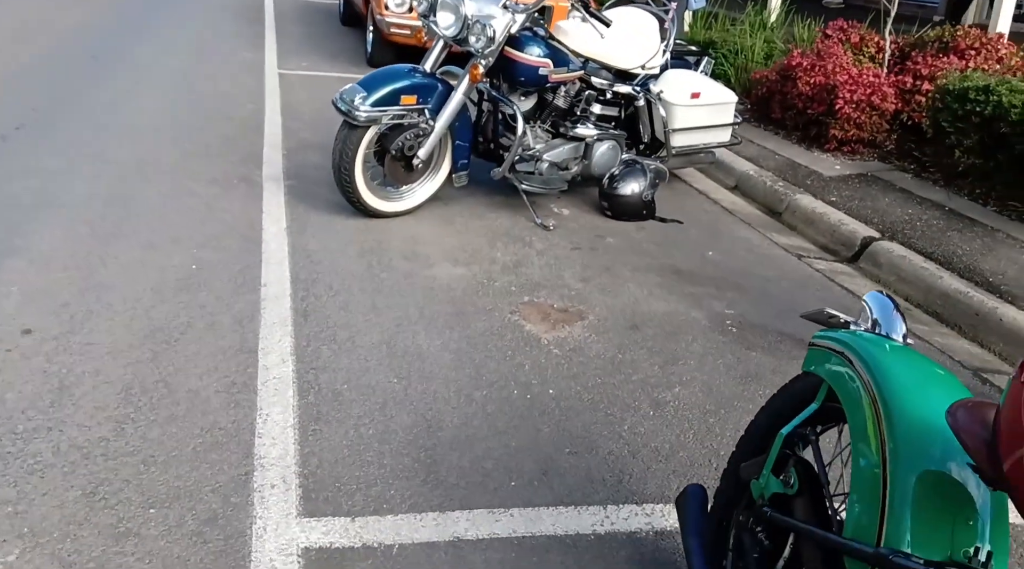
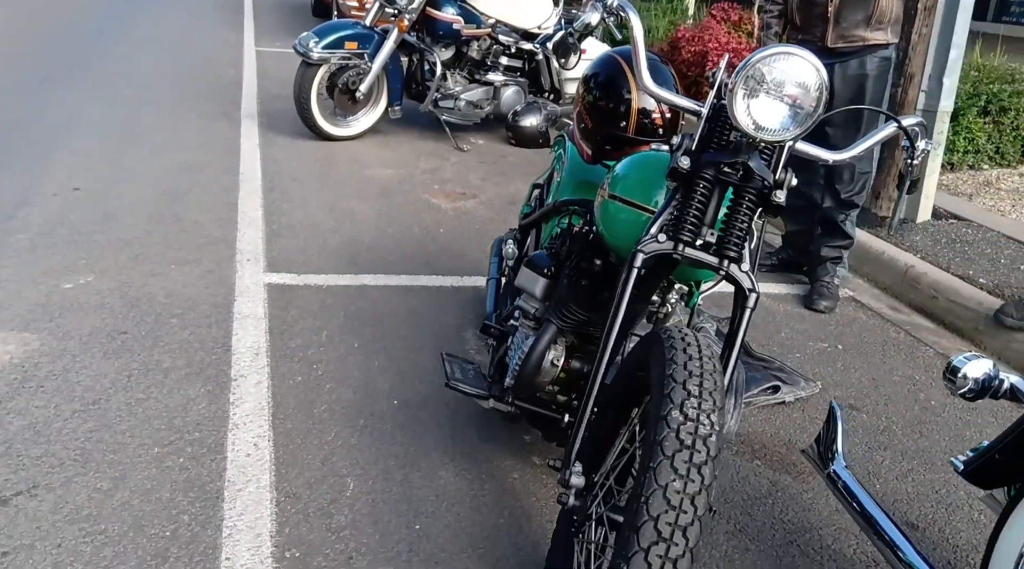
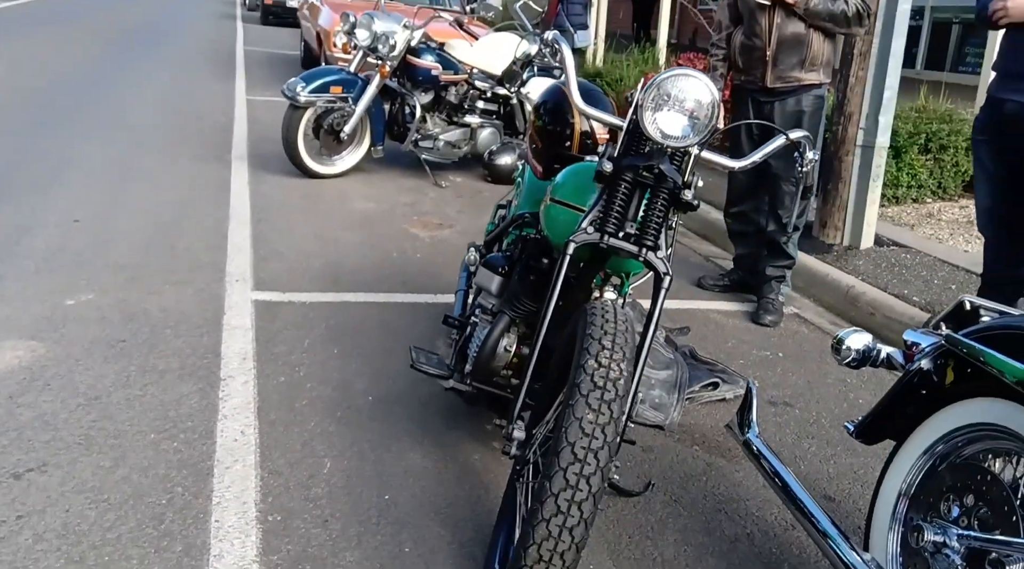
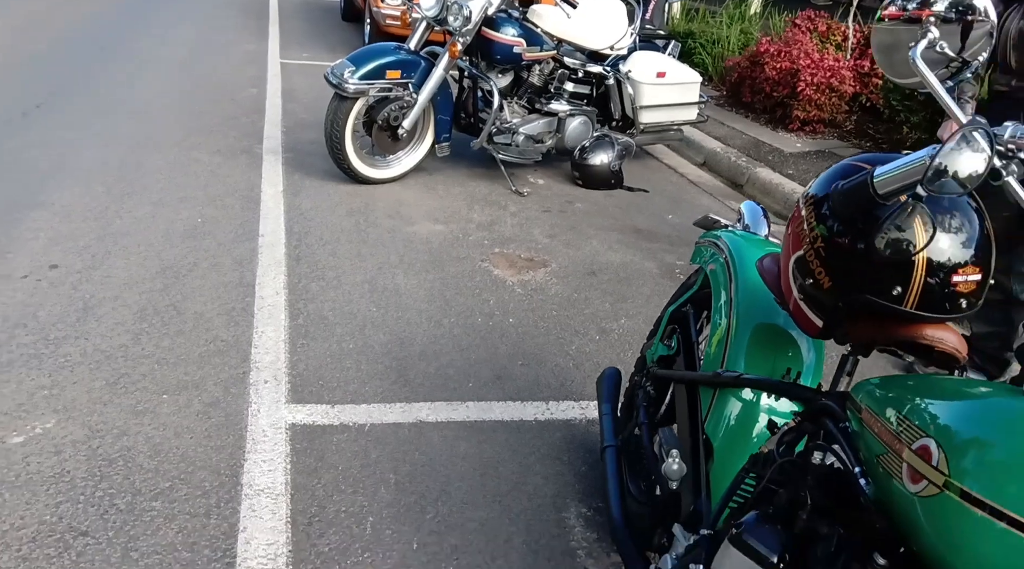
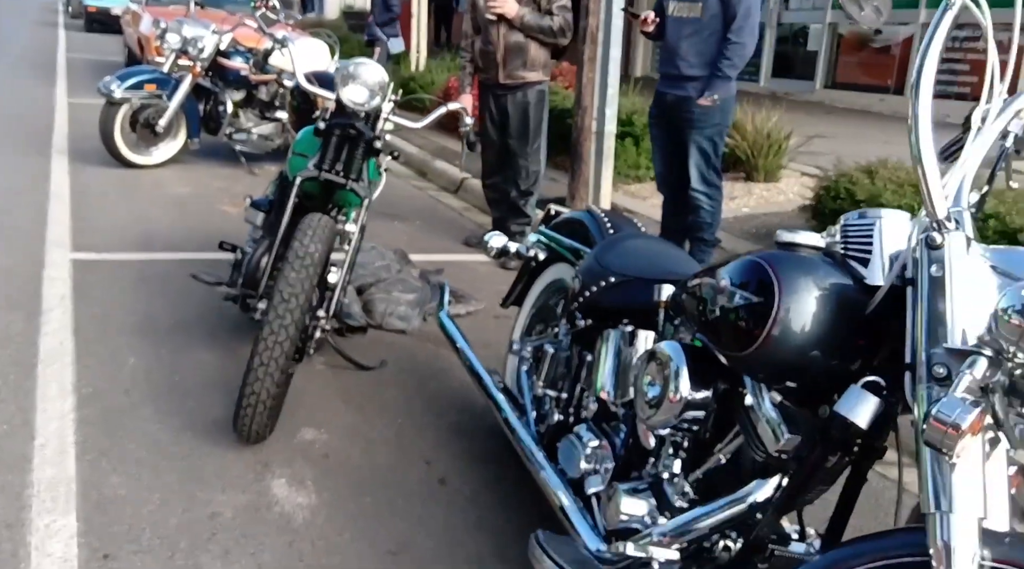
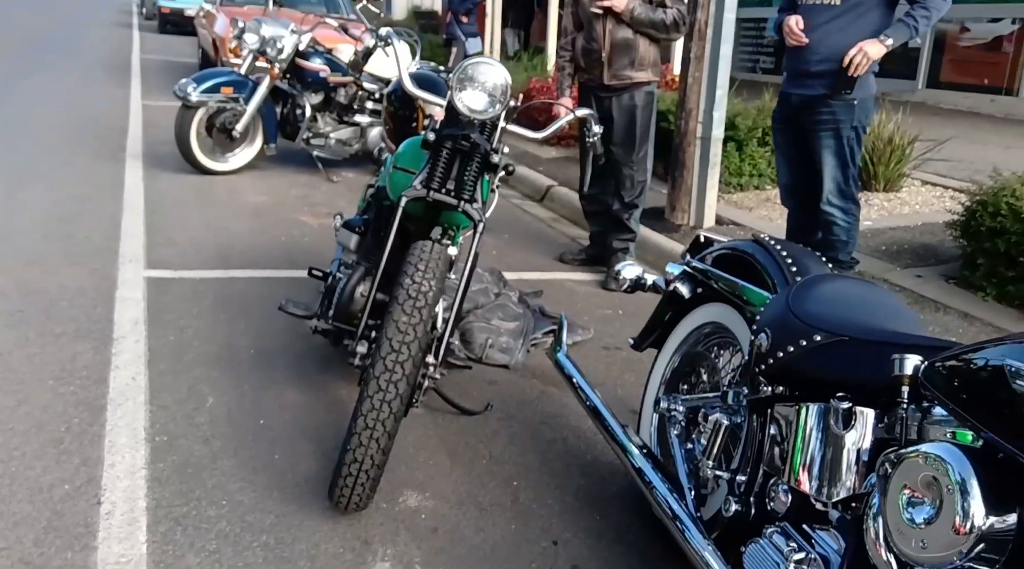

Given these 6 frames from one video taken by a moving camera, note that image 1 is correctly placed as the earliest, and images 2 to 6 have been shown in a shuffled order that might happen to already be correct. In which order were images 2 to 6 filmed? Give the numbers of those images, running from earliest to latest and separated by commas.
4, 2, 3, 6, 5
